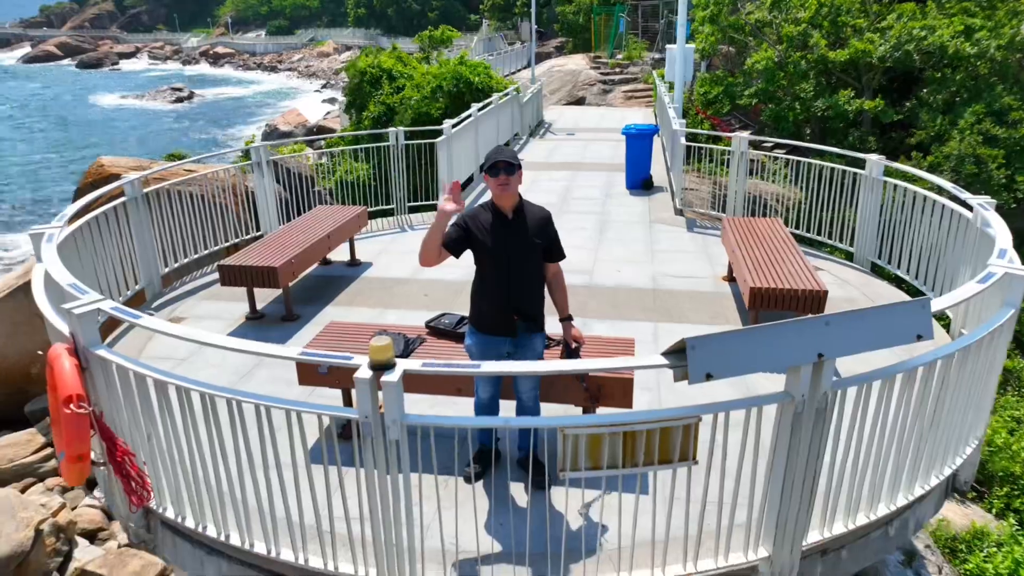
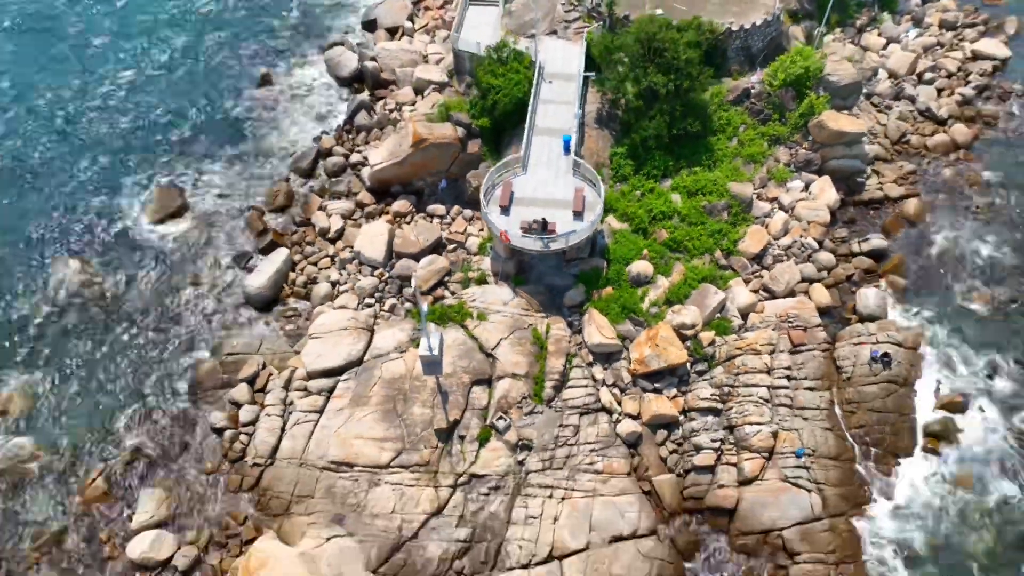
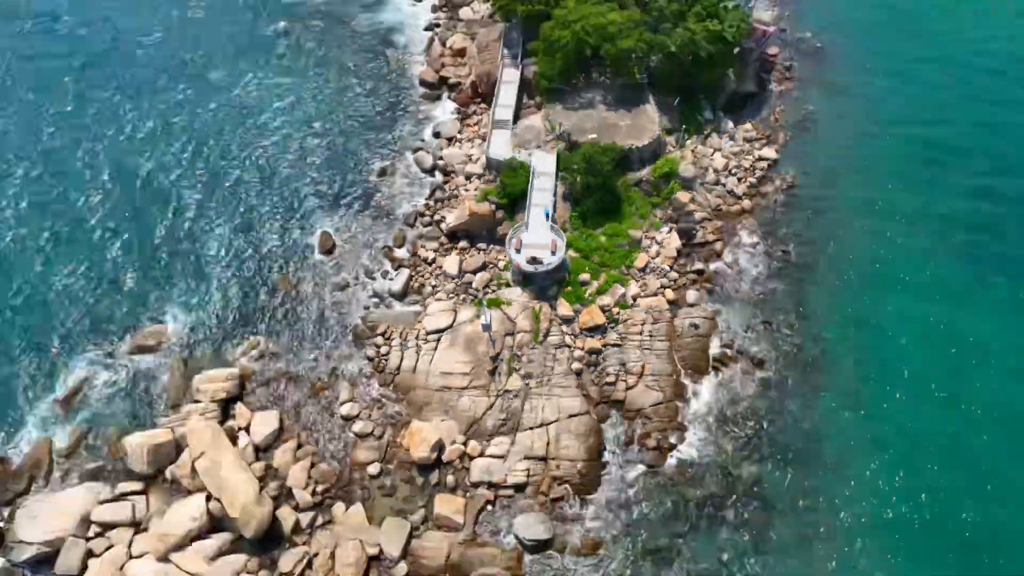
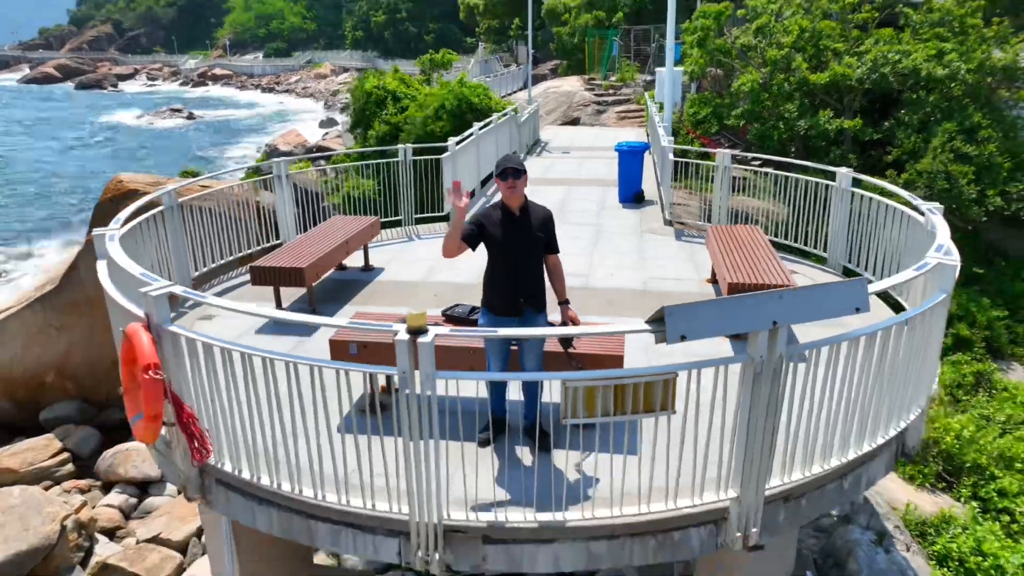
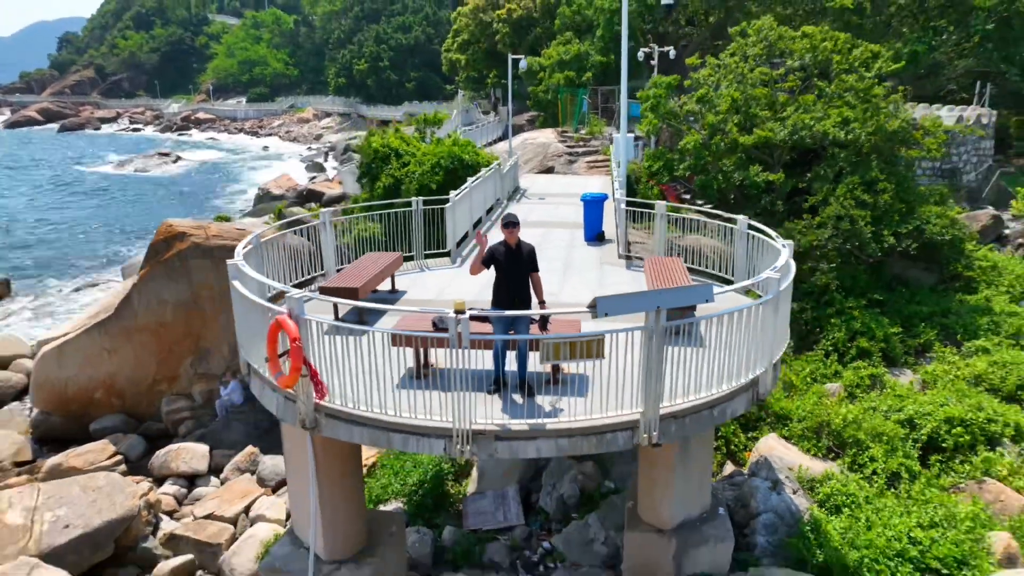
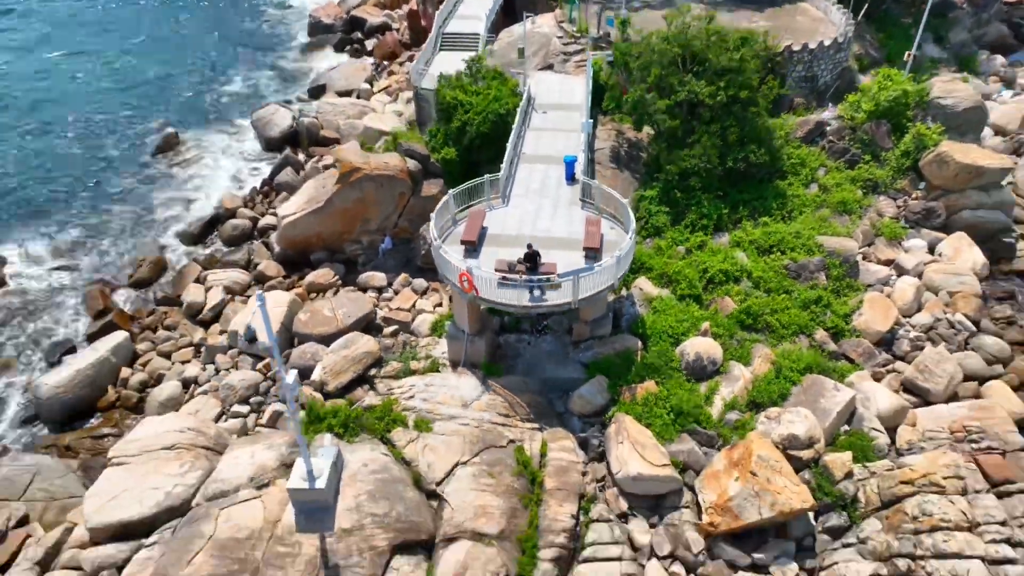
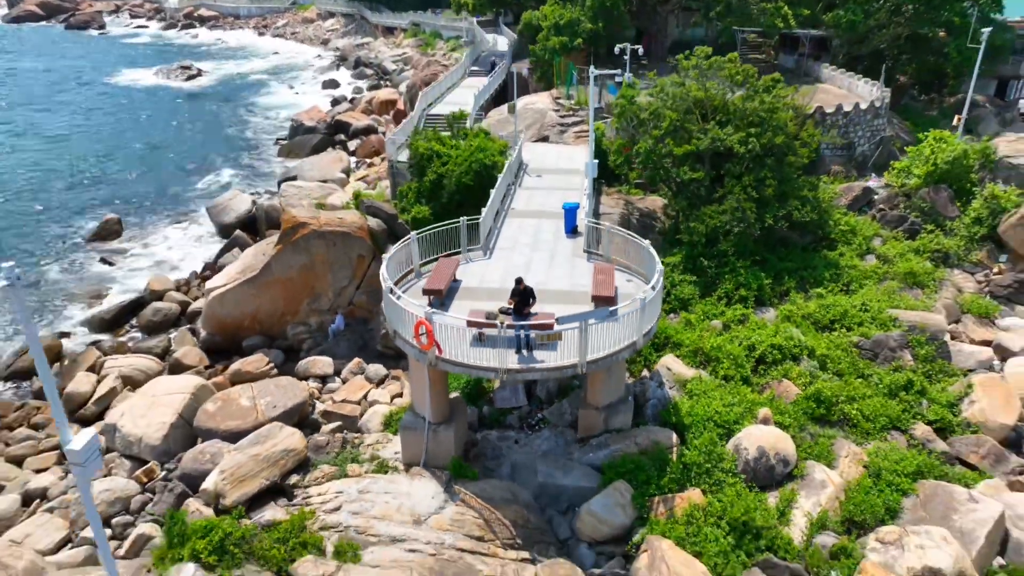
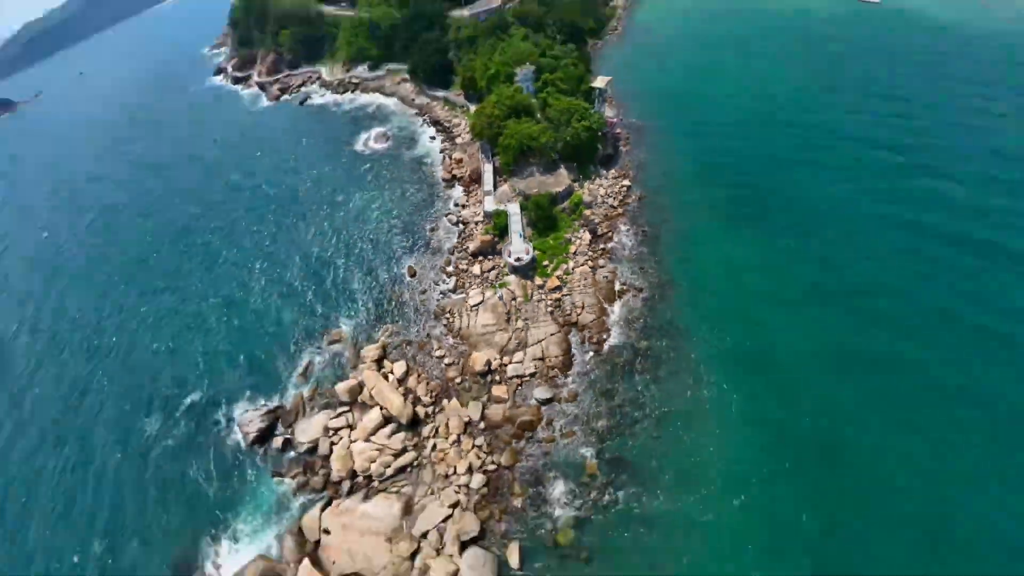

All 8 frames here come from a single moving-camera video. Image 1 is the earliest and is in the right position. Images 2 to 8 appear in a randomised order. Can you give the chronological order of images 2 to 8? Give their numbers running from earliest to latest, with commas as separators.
4, 5, 7, 6, 2, 3, 8
